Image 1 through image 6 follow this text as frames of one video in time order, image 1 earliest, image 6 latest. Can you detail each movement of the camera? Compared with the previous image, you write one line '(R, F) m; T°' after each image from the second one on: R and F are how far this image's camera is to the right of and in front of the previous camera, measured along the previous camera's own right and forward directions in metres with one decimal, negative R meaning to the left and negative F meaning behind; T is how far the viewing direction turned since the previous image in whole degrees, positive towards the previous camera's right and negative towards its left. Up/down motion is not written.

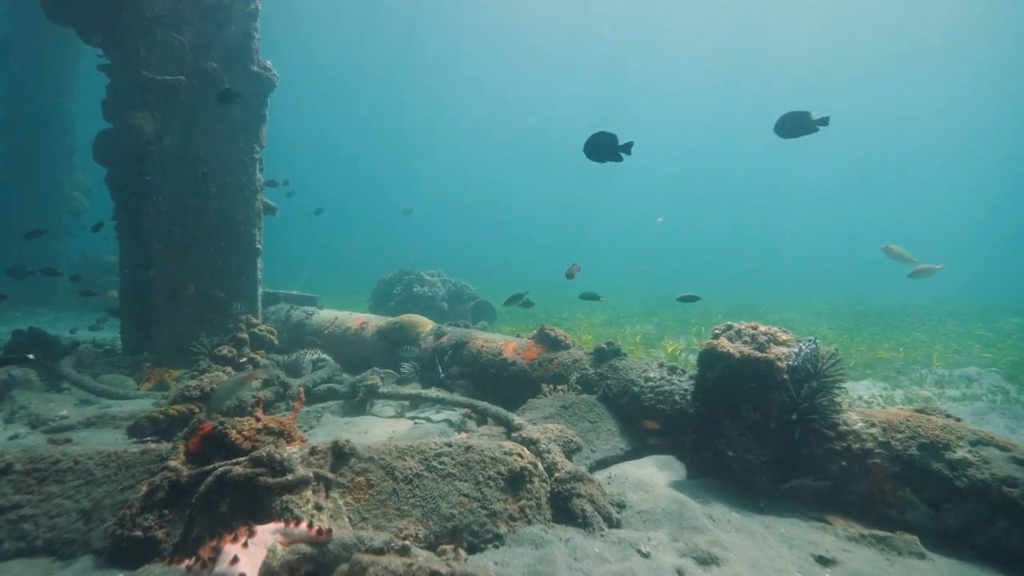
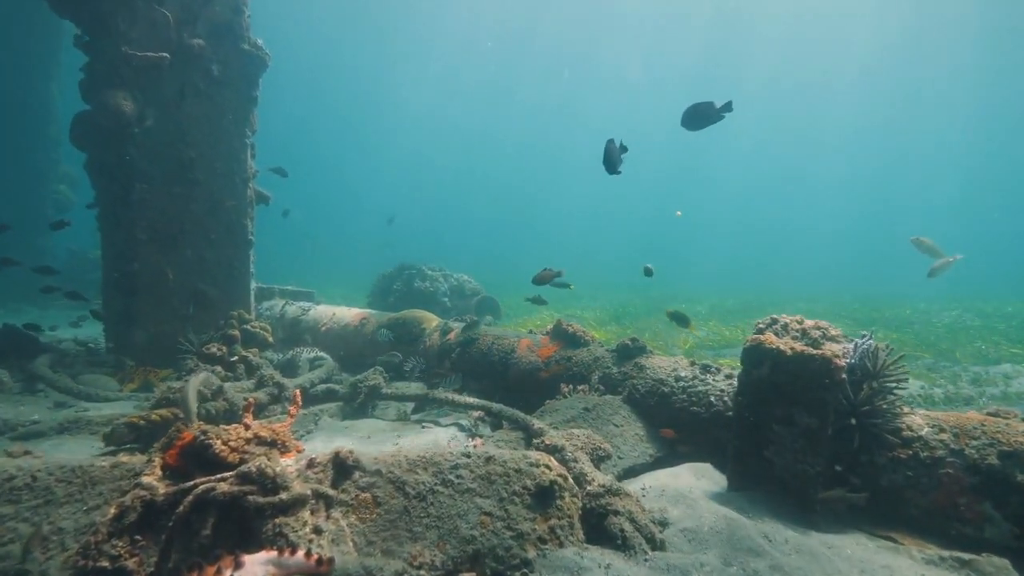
(-0.3, +0.6) m; 0°
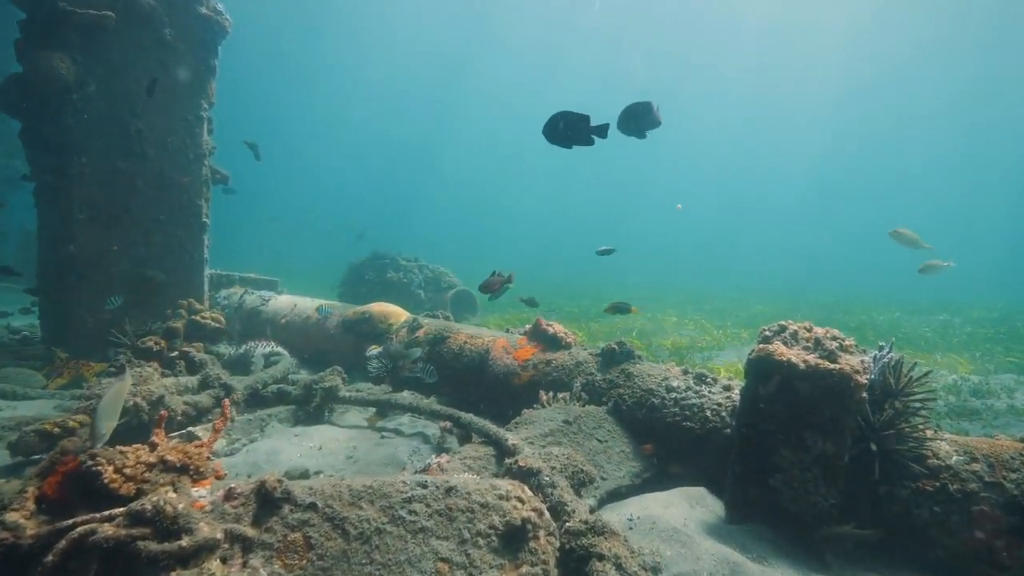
(+0.1, +0.7) m; +2°
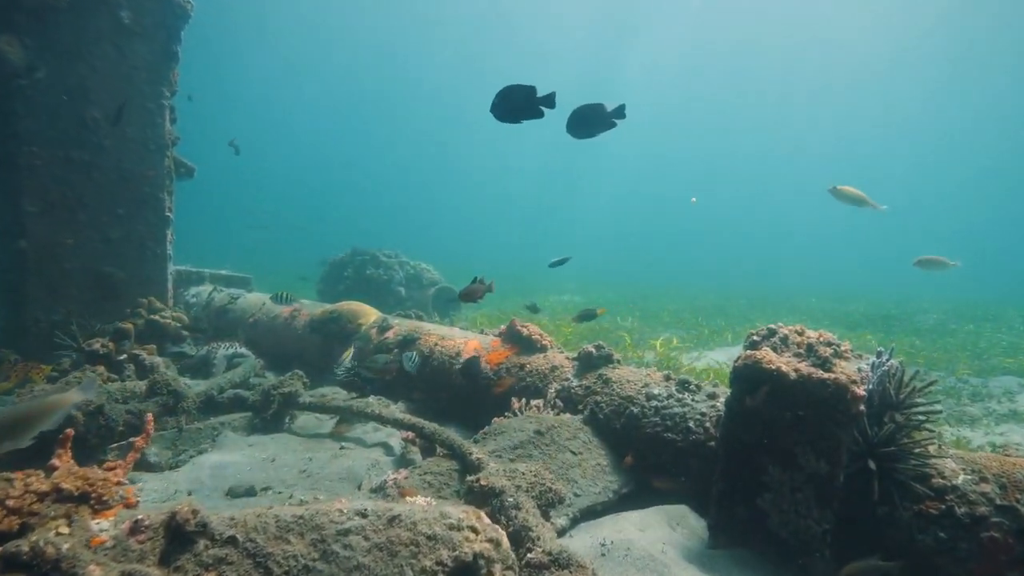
(+0.3, +0.4) m; +1°
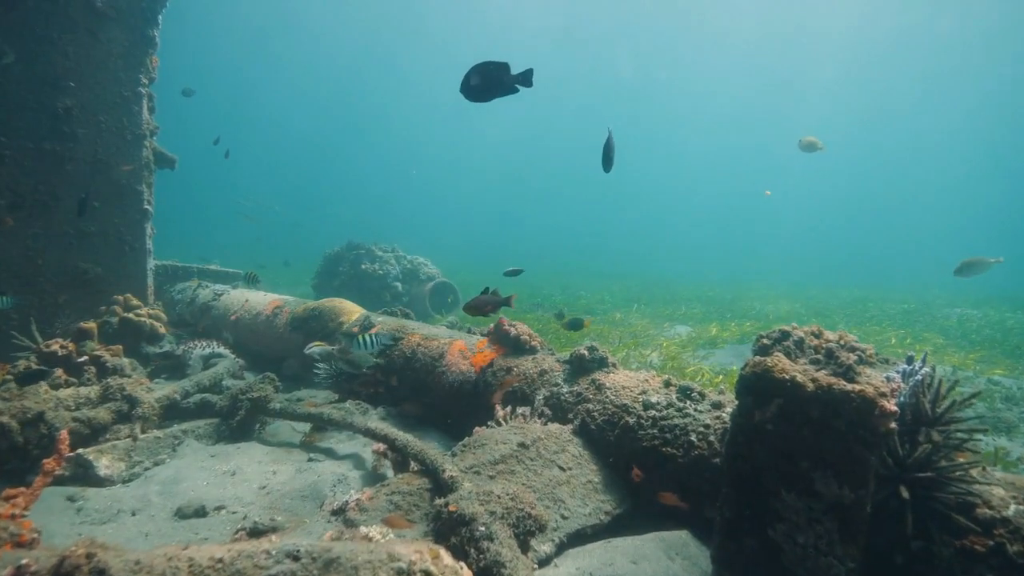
(+0.3, +0.5) m; -1°
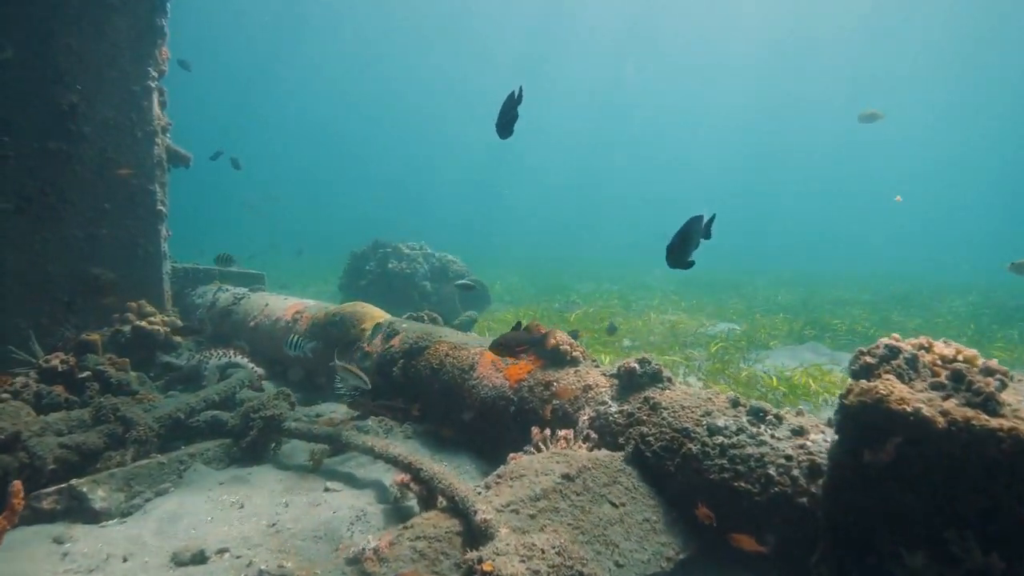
(-0.1, +0.6) m; -3°
